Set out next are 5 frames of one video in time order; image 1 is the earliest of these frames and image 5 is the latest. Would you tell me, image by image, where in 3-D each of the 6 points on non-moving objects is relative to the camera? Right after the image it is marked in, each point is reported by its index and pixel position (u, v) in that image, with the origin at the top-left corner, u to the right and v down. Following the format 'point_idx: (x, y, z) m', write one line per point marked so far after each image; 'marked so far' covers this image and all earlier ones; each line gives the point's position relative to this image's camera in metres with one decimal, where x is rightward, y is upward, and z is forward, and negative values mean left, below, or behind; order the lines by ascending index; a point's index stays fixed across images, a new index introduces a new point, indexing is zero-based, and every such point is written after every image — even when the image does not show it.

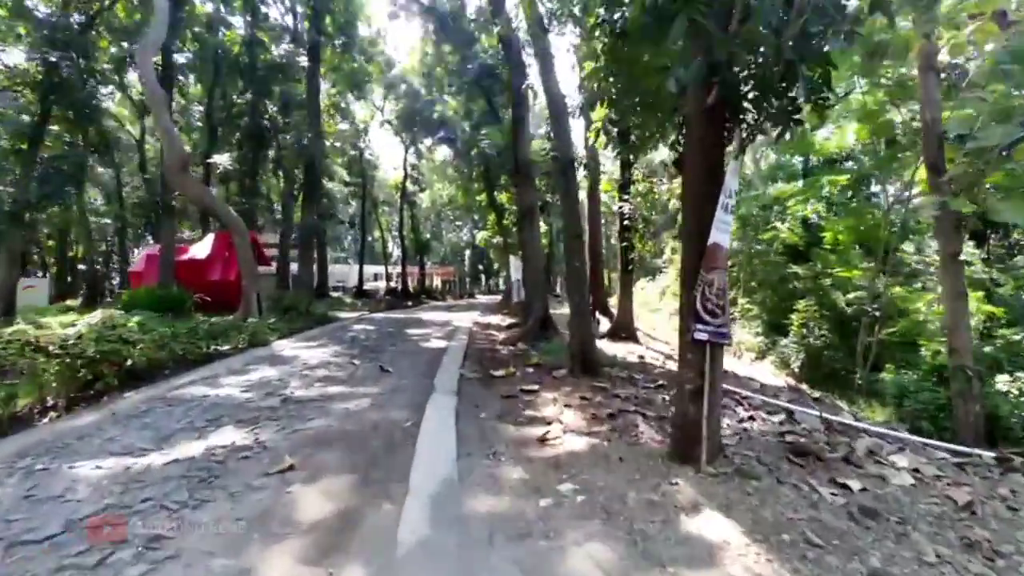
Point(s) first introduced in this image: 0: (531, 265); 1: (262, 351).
0: (+0.6, +0.6, +14.1) m
1: (-6.0, -1.5, +10.3) m
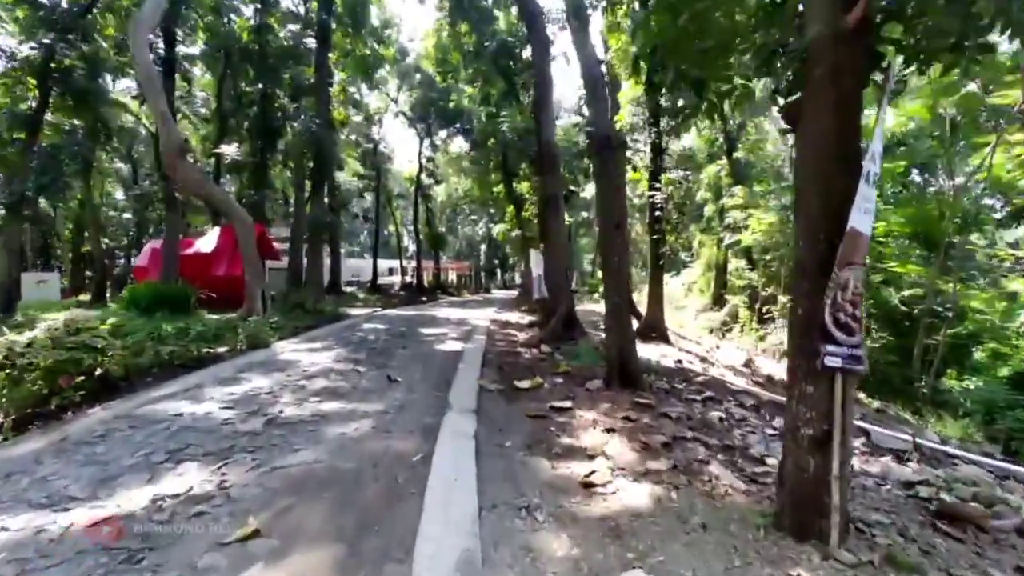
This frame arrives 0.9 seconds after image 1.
0: (+1.2, +0.8, +12.9) m
1: (-5.5, -1.5, +9.3) m
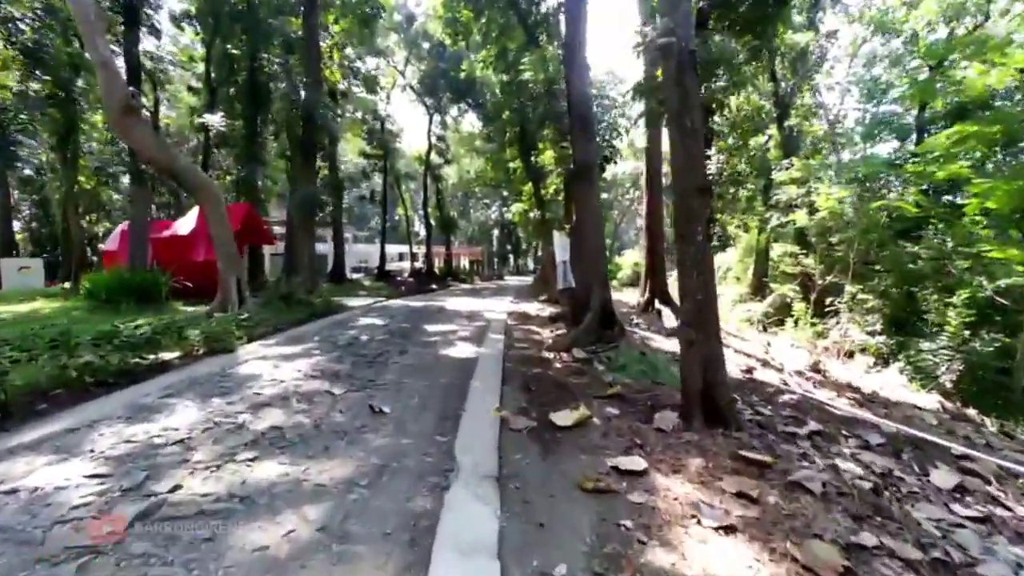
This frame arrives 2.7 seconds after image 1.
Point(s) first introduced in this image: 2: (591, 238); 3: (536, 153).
0: (+1.8, +1.0, +10.5) m
1: (-5.0, -1.3, +7.2) m
2: (+1.9, +1.2, +10.4) m
3: (+1.0, +5.9, +18.5) m
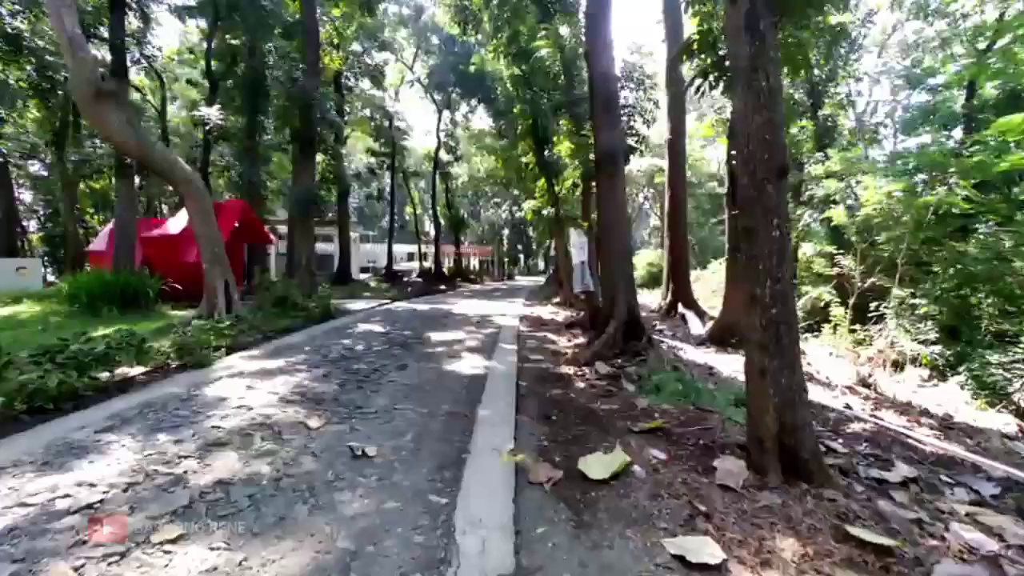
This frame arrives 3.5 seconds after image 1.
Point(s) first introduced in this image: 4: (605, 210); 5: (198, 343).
0: (+2.1, +0.9, +9.3) m
1: (-4.8, -1.4, +6.2) m
2: (+2.2, +1.1, +9.3) m
3: (+1.5, +5.8, +17.4) m
4: (+2.0, +1.7, +9.3) m
5: (-5.4, -0.9, +7.4) m
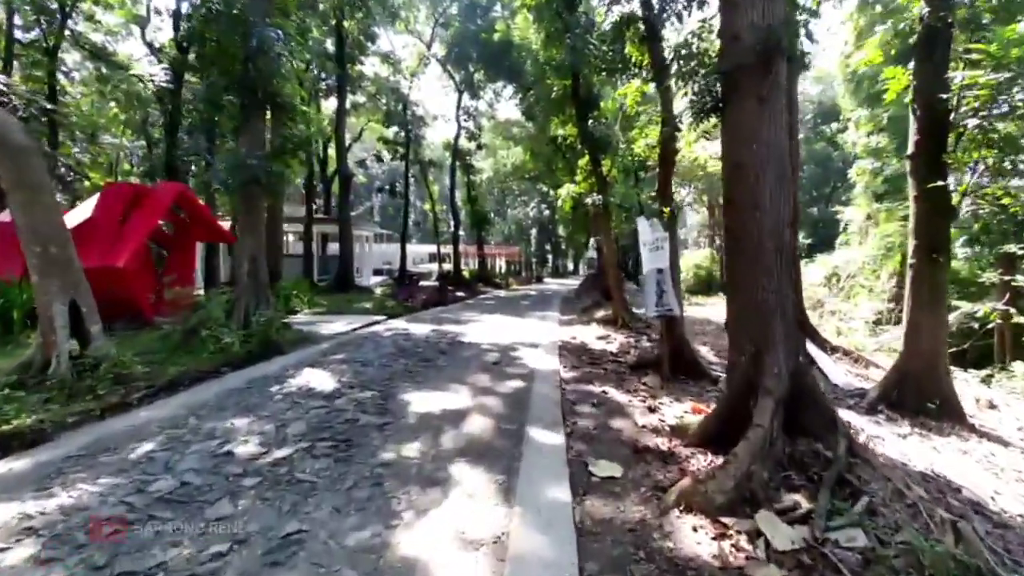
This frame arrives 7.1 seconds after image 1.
0: (+2.6, +0.5, +4.6) m
1: (-4.5, -1.8, +1.9) m
2: (+2.7, +0.7, +4.5) m
3: (+2.5, +5.3, +12.7) m
4: (+2.5, +1.3, +4.6) m
5: (-5.1, -1.3, +3.2) m
